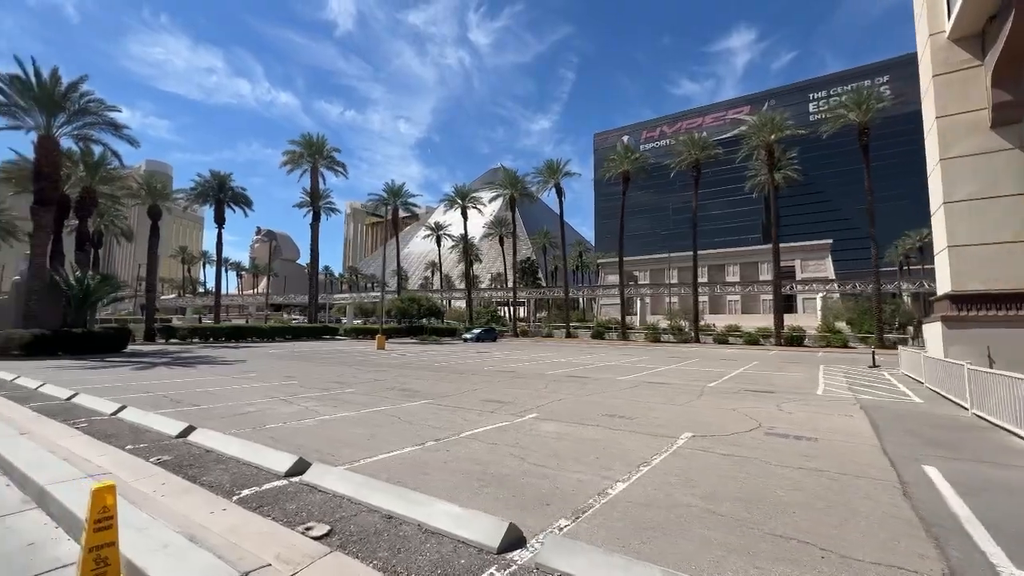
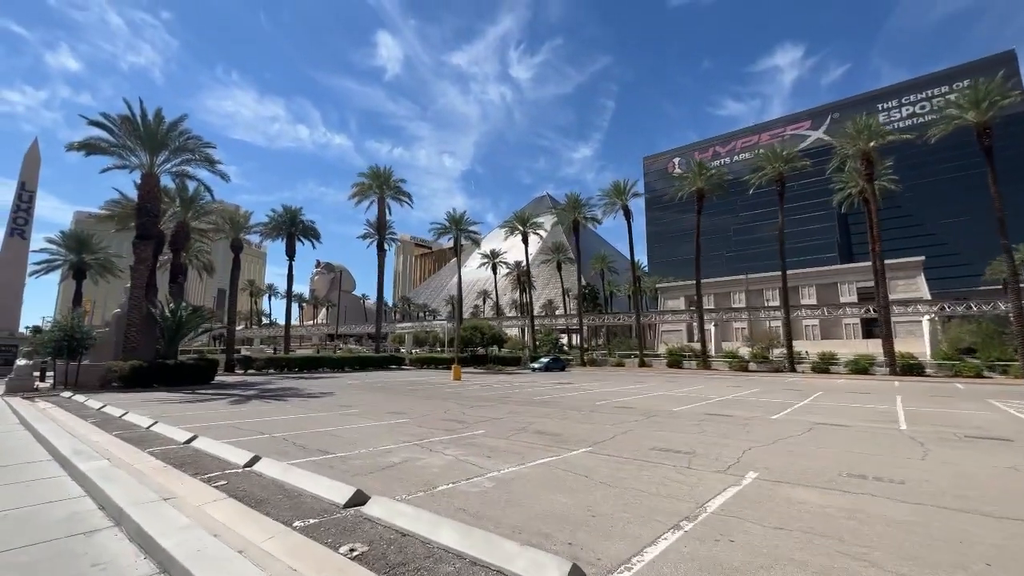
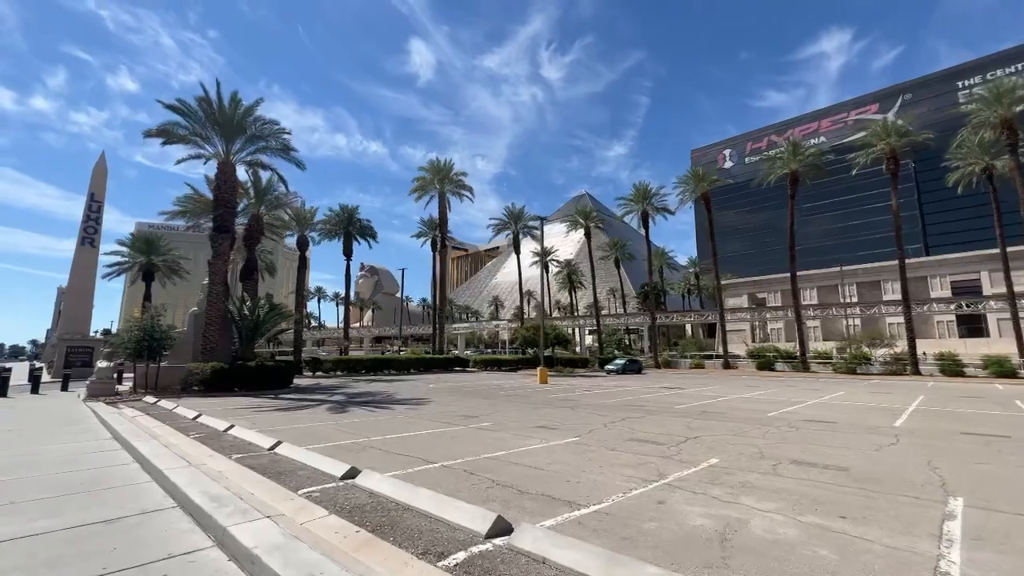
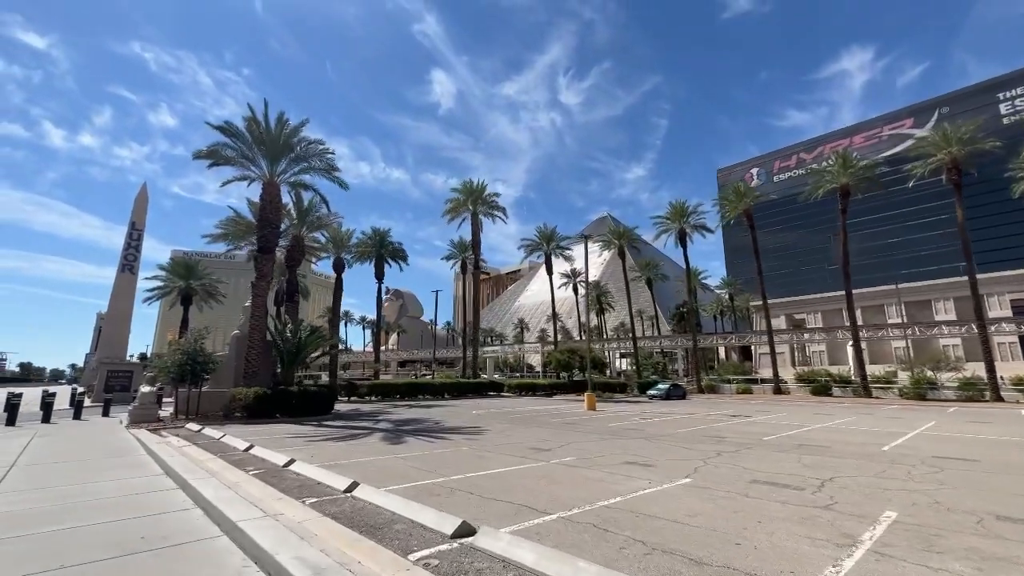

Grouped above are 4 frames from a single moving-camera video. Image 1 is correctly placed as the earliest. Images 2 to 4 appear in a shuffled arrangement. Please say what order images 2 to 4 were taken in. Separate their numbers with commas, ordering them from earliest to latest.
2, 3, 4
